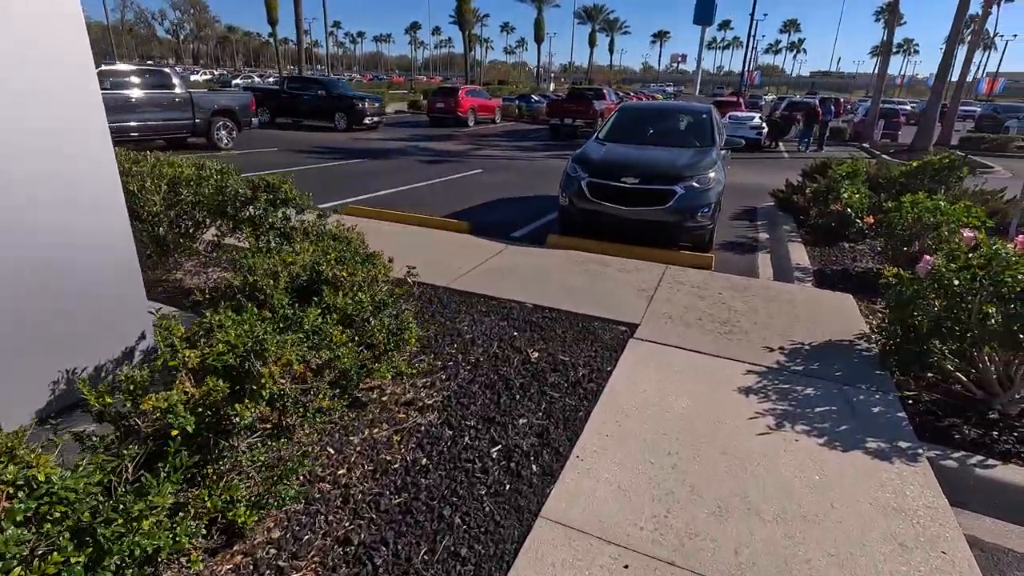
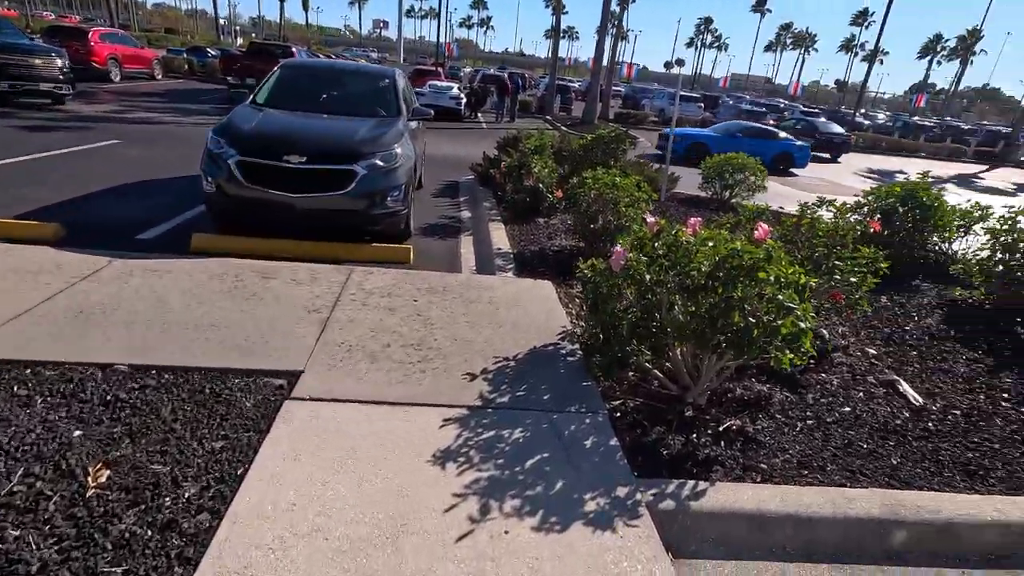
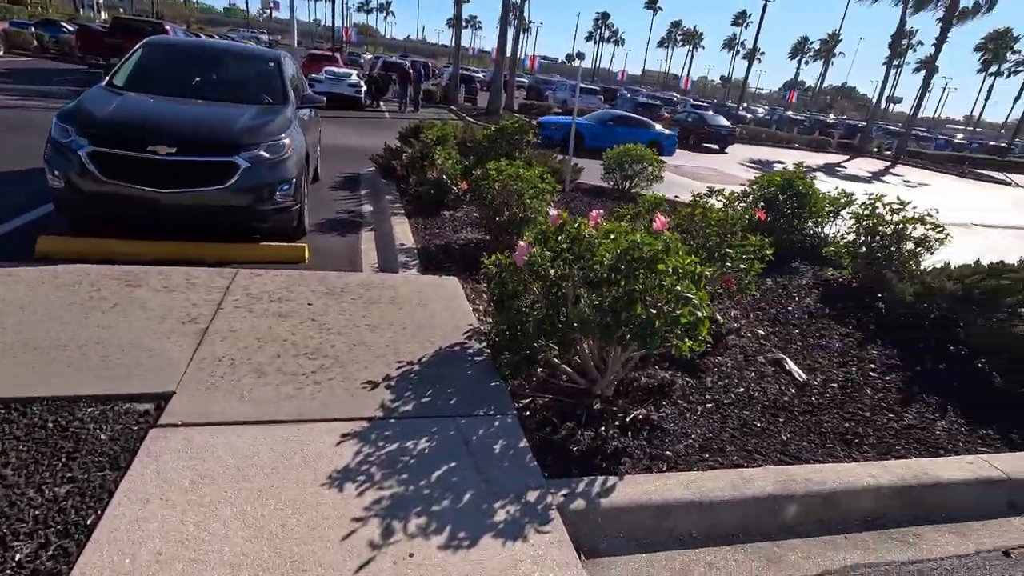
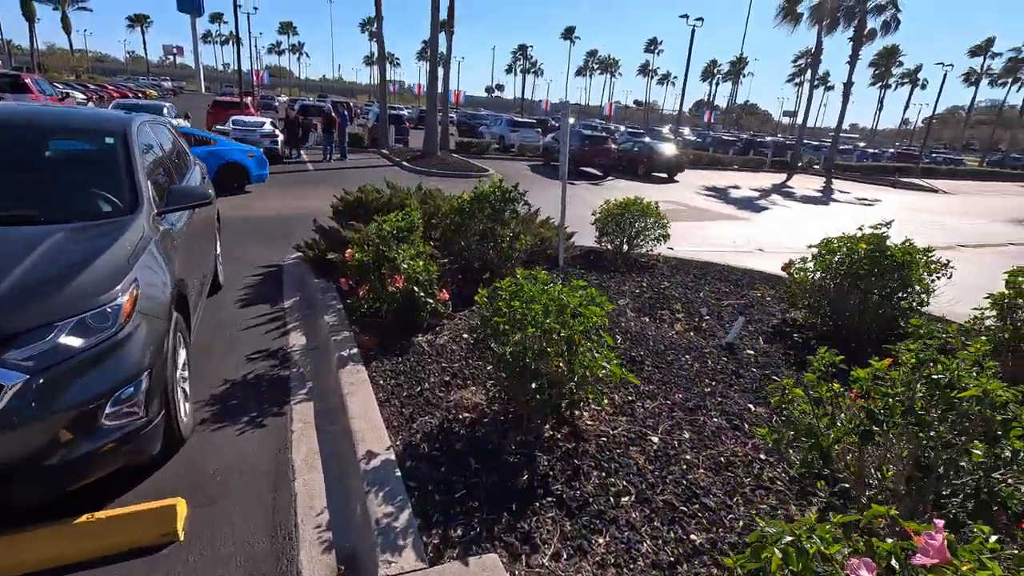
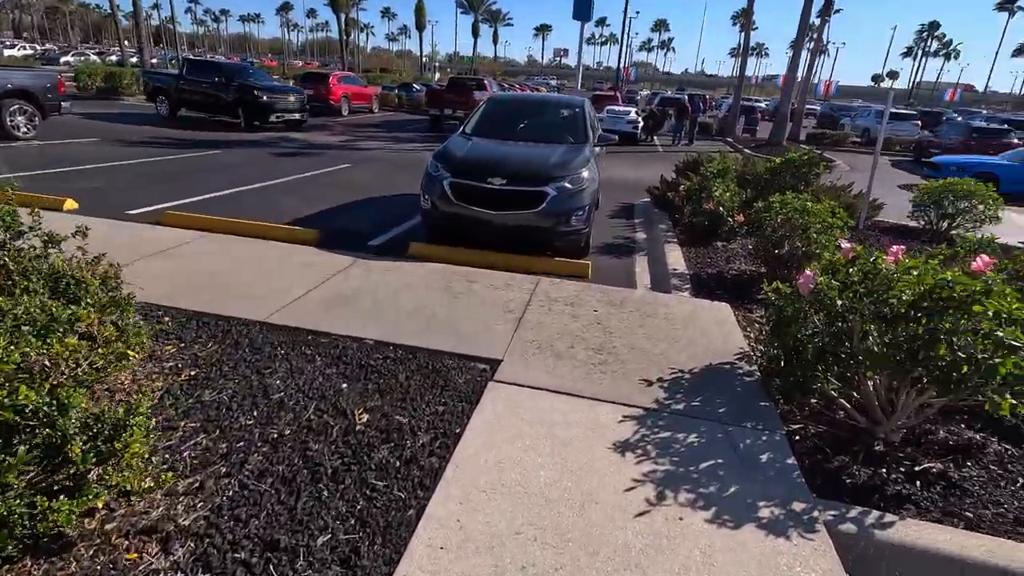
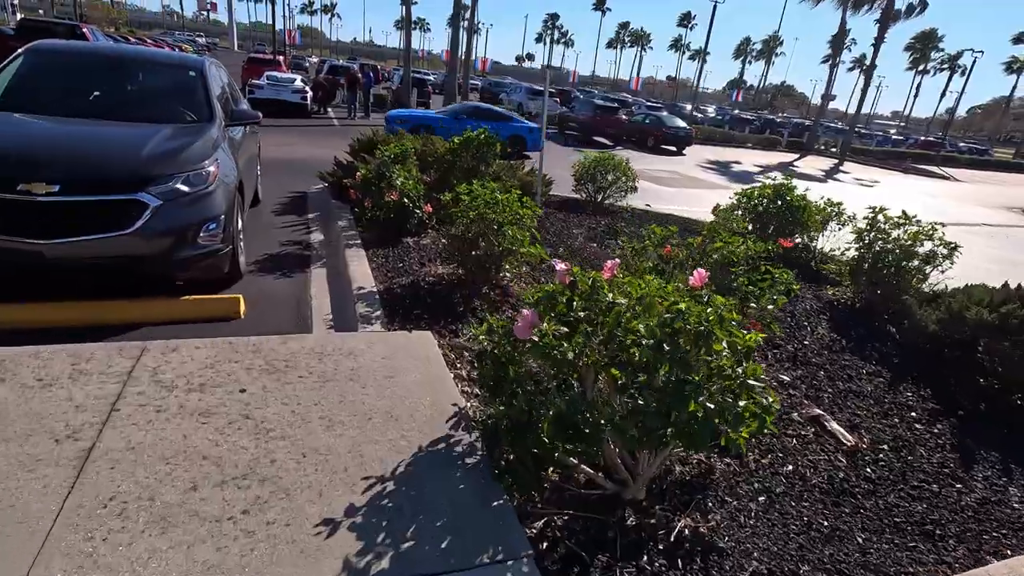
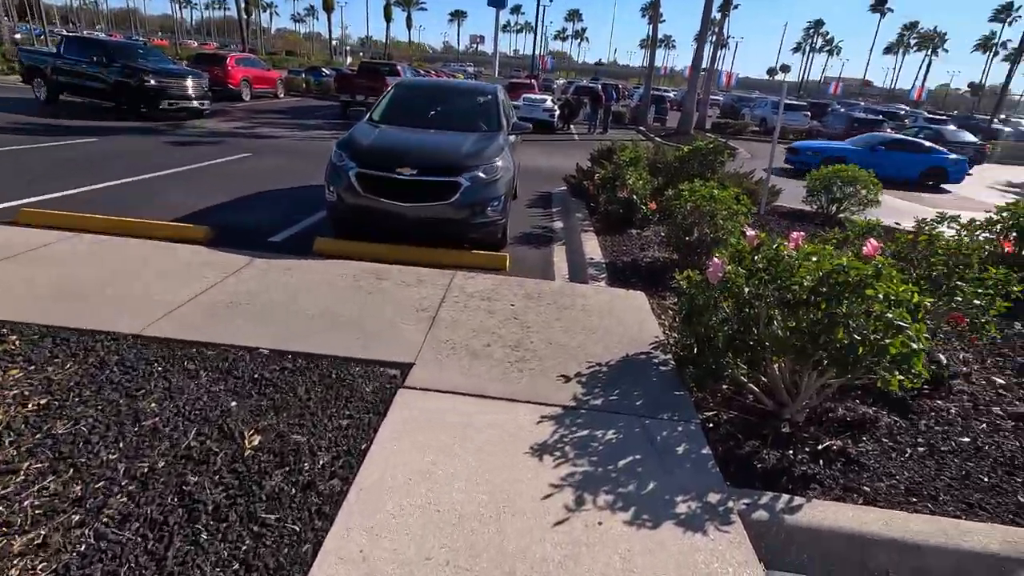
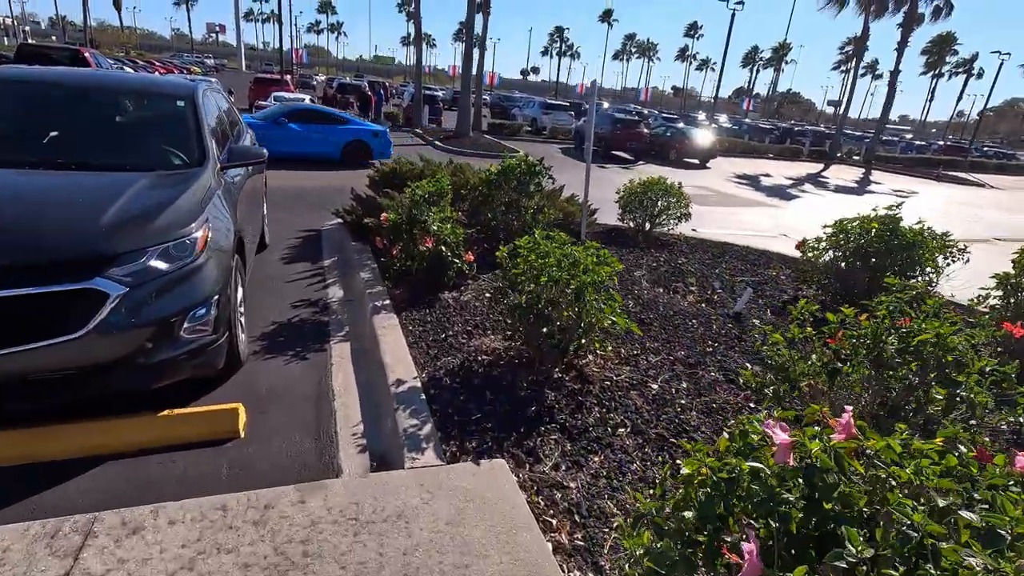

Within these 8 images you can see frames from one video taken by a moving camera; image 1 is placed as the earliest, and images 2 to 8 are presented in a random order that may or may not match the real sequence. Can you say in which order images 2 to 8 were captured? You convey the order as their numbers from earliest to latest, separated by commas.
5, 7, 2, 3, 6, 8, 4
